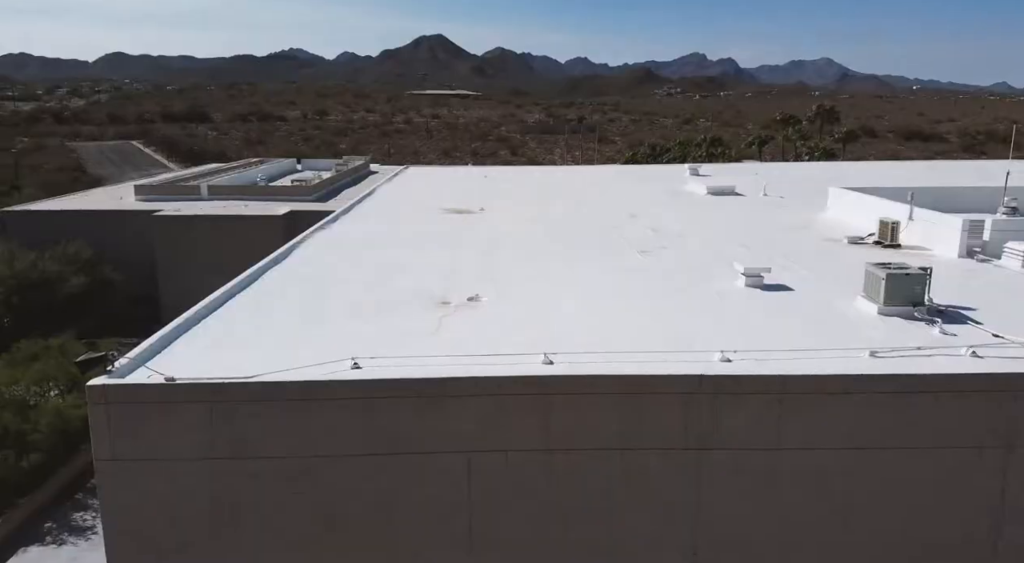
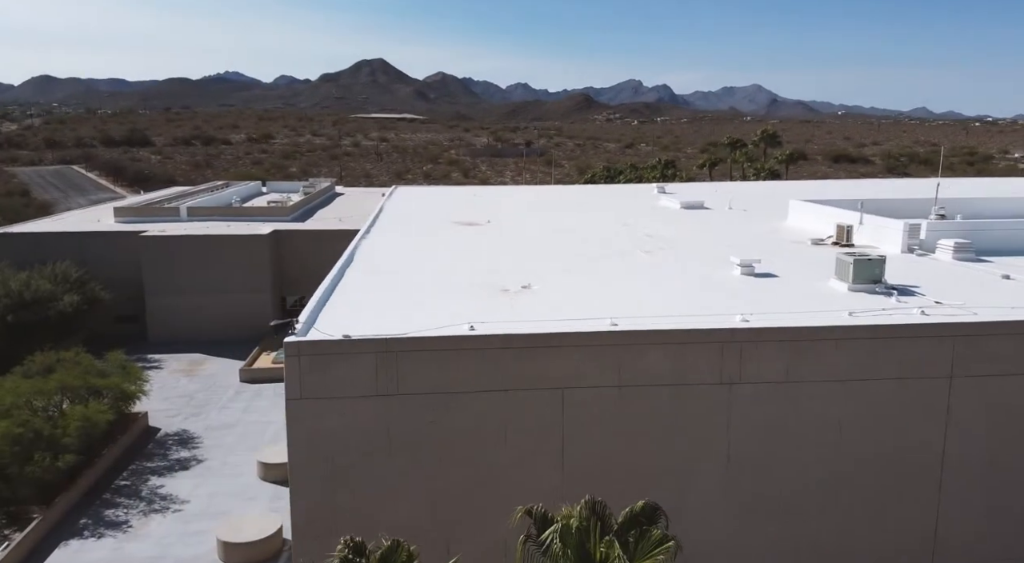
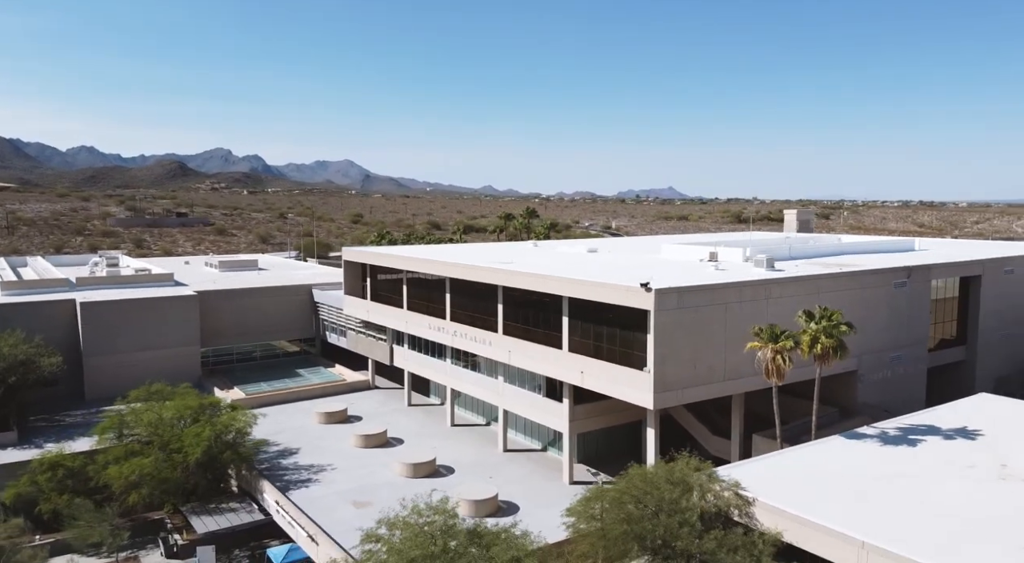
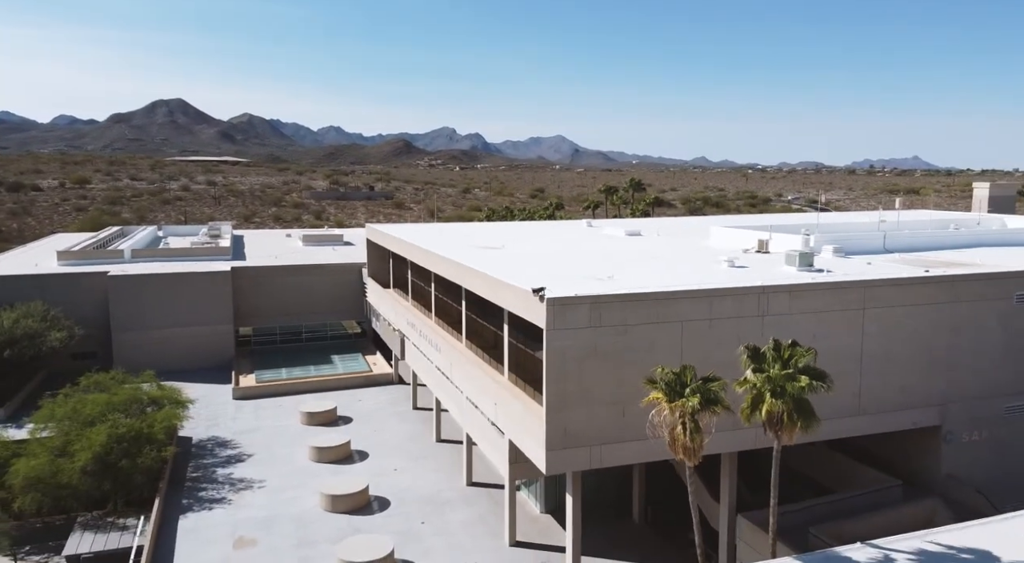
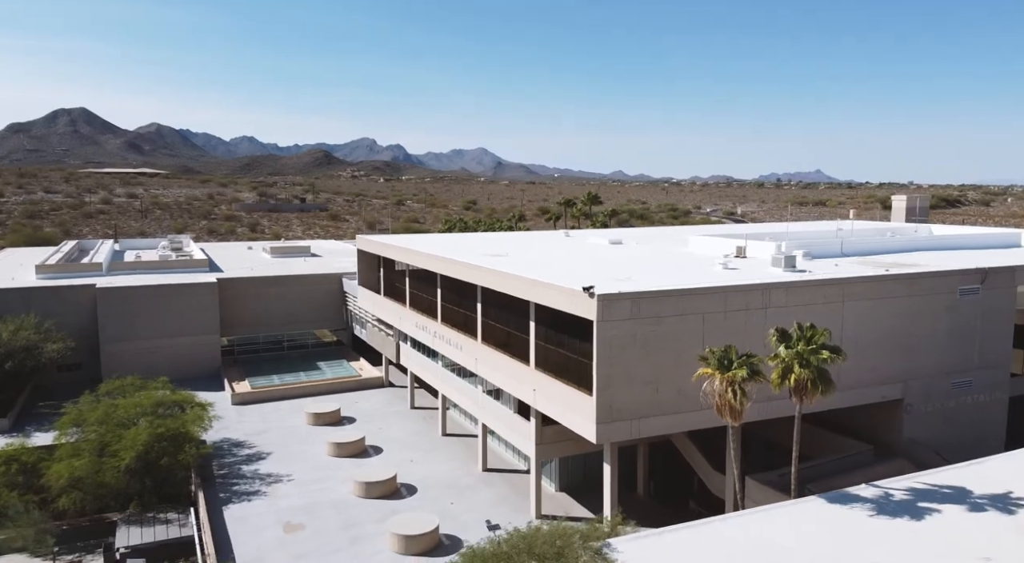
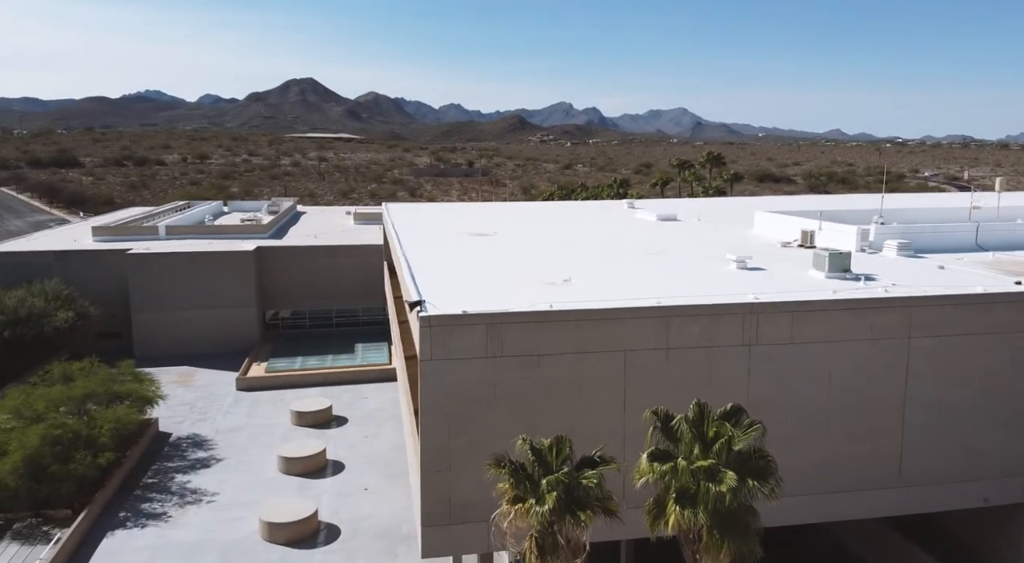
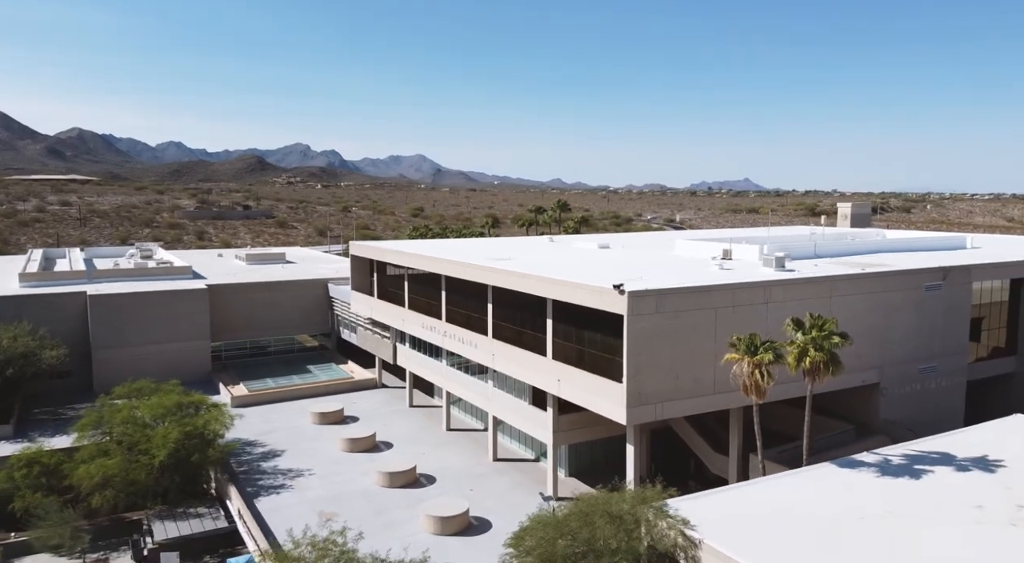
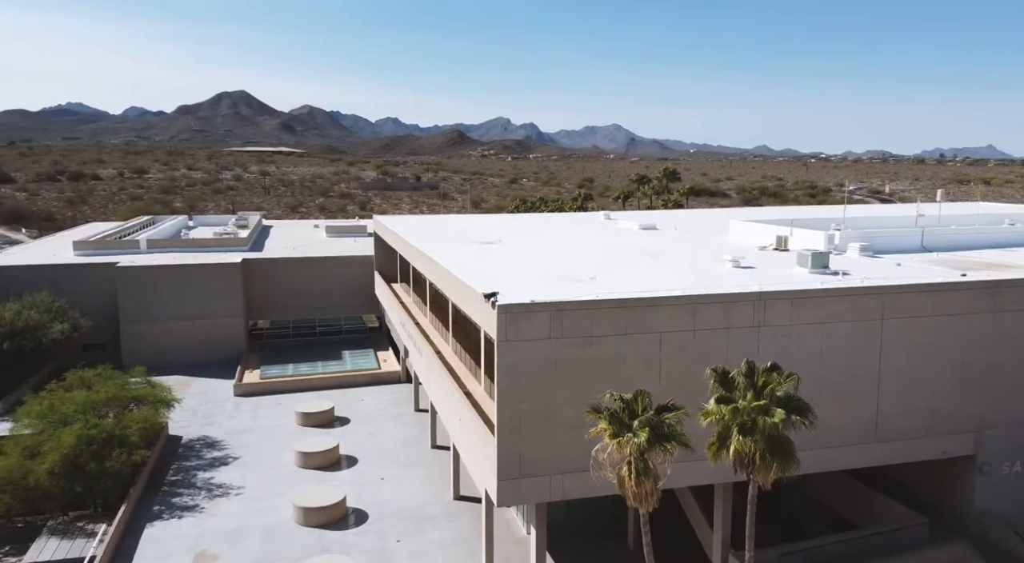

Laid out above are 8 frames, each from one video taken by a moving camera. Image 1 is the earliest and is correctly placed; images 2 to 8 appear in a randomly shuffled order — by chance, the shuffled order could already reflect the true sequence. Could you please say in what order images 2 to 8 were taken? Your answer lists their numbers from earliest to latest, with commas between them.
2, 6, 8, 4, 5, 7, 3
